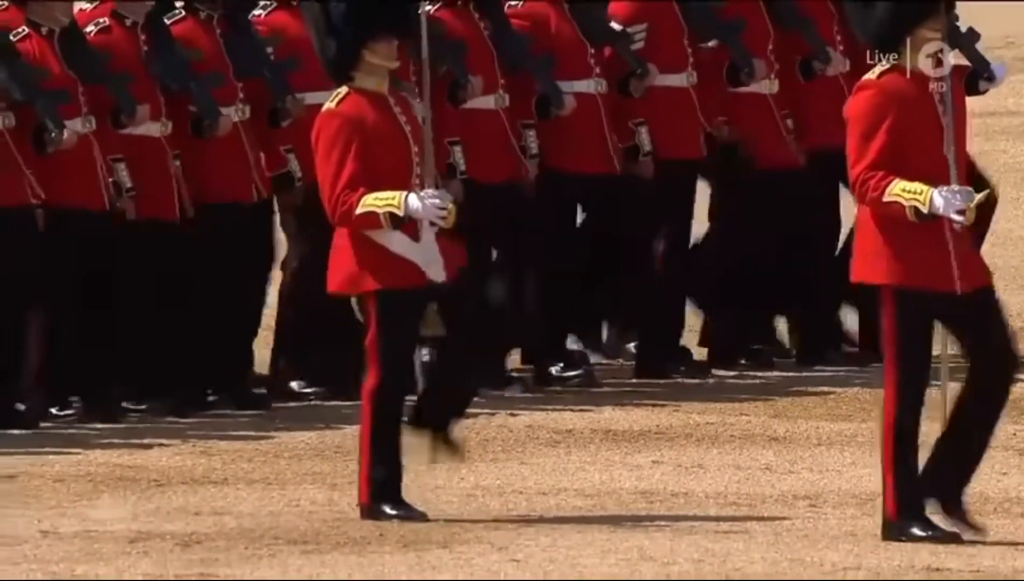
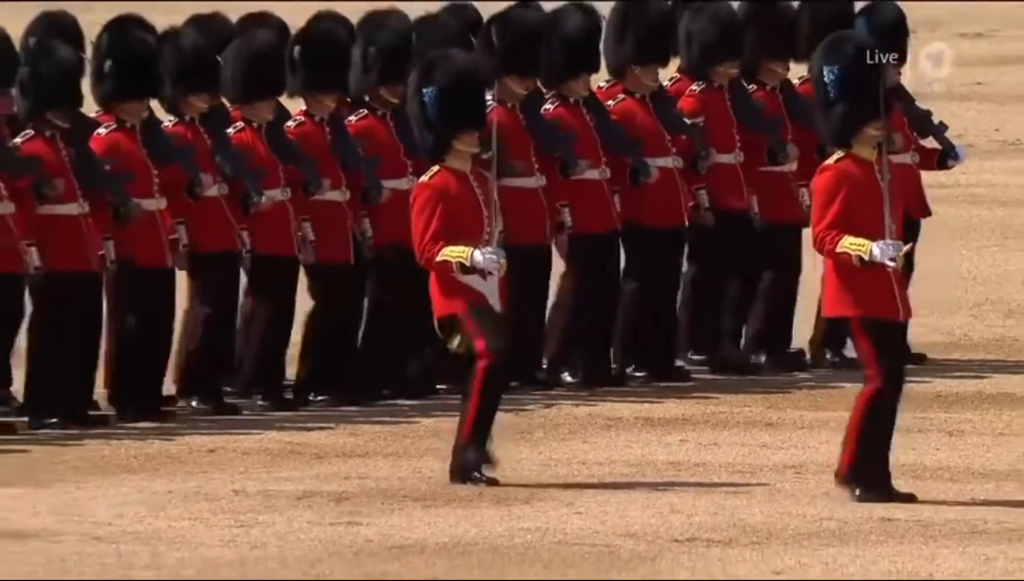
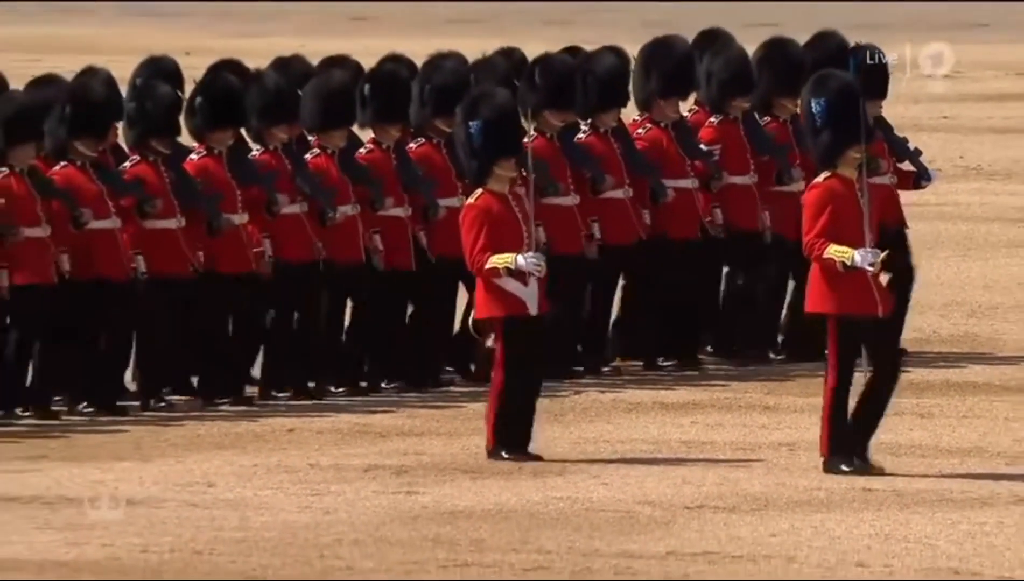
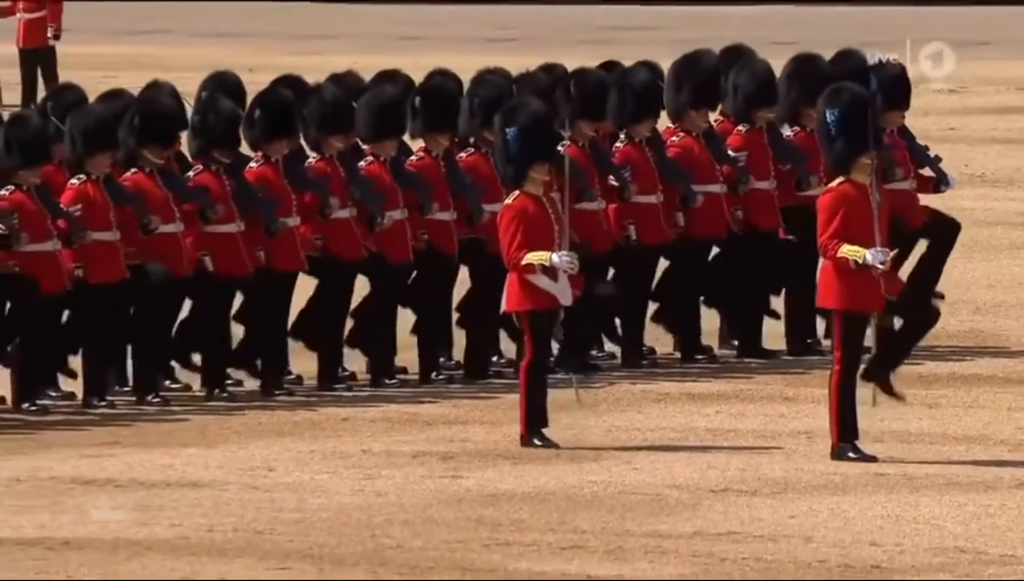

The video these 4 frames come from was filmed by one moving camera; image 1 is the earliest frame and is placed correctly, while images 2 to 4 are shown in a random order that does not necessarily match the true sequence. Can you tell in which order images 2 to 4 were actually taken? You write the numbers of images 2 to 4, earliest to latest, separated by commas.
2, 3, 4
